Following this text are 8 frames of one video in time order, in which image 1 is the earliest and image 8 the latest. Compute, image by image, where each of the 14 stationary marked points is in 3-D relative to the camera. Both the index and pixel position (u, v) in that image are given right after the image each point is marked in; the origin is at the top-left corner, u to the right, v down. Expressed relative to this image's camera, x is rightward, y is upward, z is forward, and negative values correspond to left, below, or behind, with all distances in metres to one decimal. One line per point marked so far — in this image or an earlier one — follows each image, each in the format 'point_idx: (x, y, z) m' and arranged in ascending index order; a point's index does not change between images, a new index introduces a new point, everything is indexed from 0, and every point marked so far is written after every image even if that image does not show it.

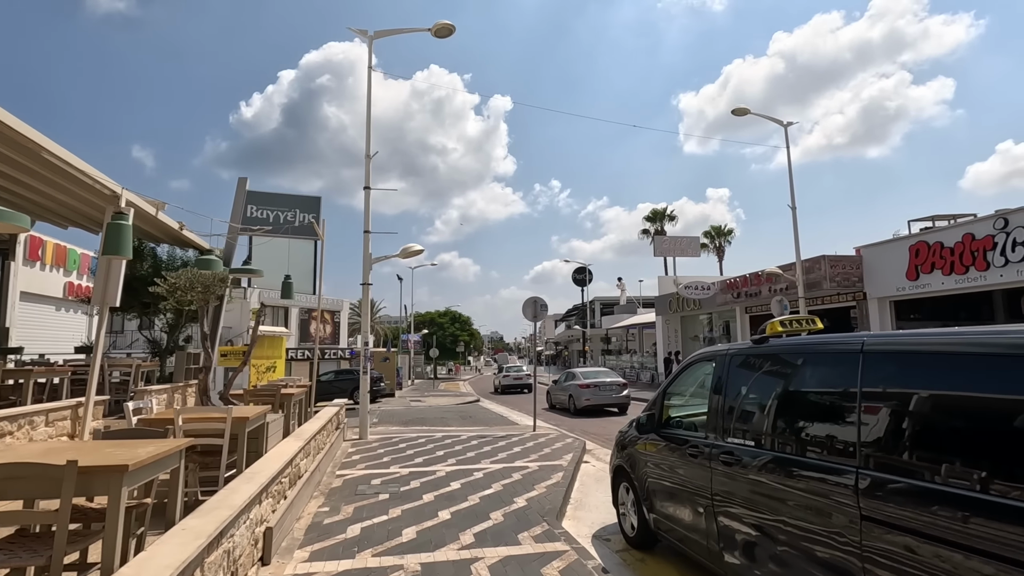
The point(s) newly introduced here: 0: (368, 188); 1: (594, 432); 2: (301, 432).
0: (-3.4, +2.3, +12.6) m
1: (+2.2, -3.8, +14.3) m
2: (-2.8, -1.9, +7.3) m
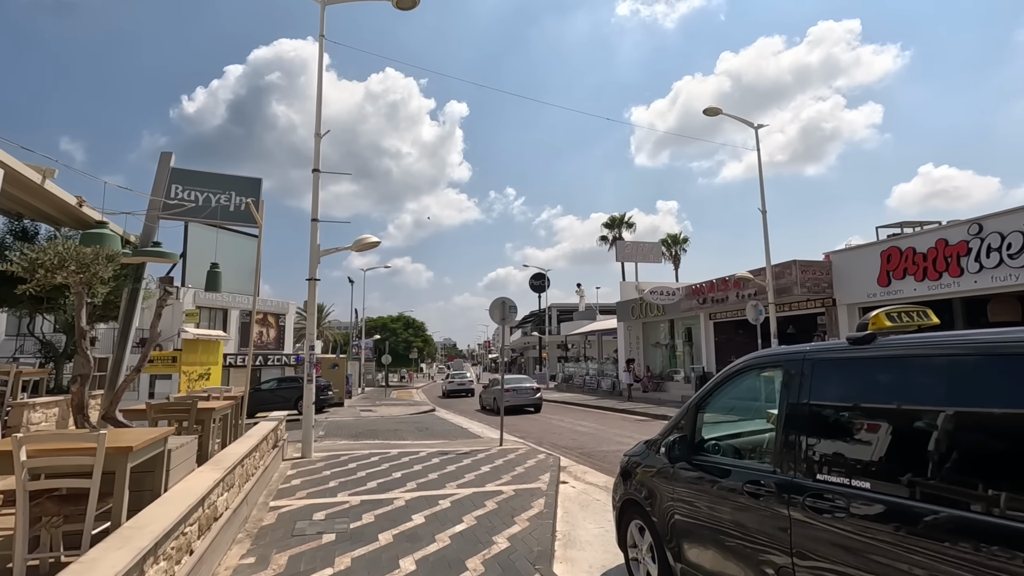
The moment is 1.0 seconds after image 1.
0: (-4.0, +2.4, +11.1) m
1: (+1.3, -3.8, +13.2) m
2: (-3.1, -1.8, +5.8) m
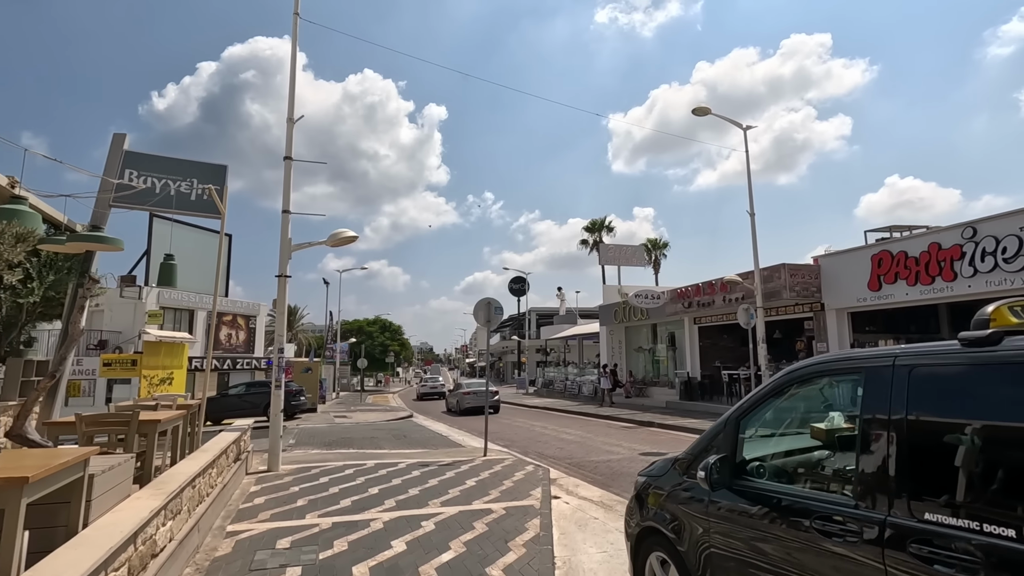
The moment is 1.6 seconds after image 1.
0: (-4.3, +2.5, +10.3) m
1: (+0.9, -3.8, +12.5) m
2: (-3.1, -1.7, +5.0) m
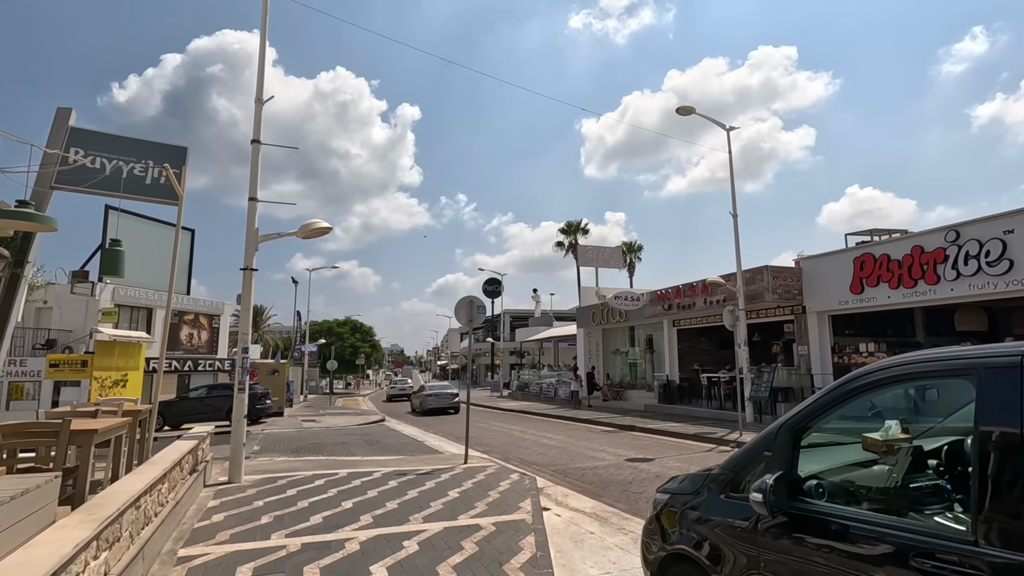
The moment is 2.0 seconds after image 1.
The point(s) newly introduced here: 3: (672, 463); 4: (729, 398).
0: (-4.5, +2.6, +9.5) m
1: (+0.5, -3.8, +11.9) m
2: (-3.1, -1.6, +4.2) m
3: (+3.3, -3.6, +11.2) m
4: (+7.7, -3.9, +19.2) m
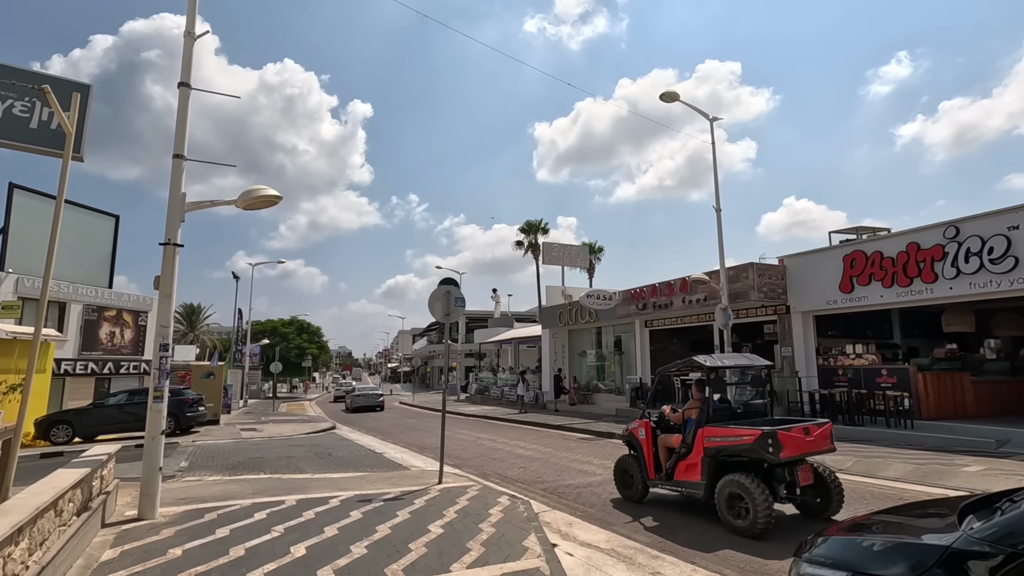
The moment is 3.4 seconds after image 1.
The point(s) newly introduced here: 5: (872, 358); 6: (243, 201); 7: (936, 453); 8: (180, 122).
0: (-4.6, +2.8, +7.5) m
1: (+0.1, -3.6, +10.4) m
2: (-2.8, -1.4, +2.4) m
3: (+2.9, -3.5, +9.9) m
4: (+6.6, -3.9, +18.3) m
5: (+9.8, -1.9, +14.8) m
6: (-3.7, +1.2, +7.6) m
7: (+8.2, -3.2, +10.5) m
8: (-4.5, +2.3, +7.4) m
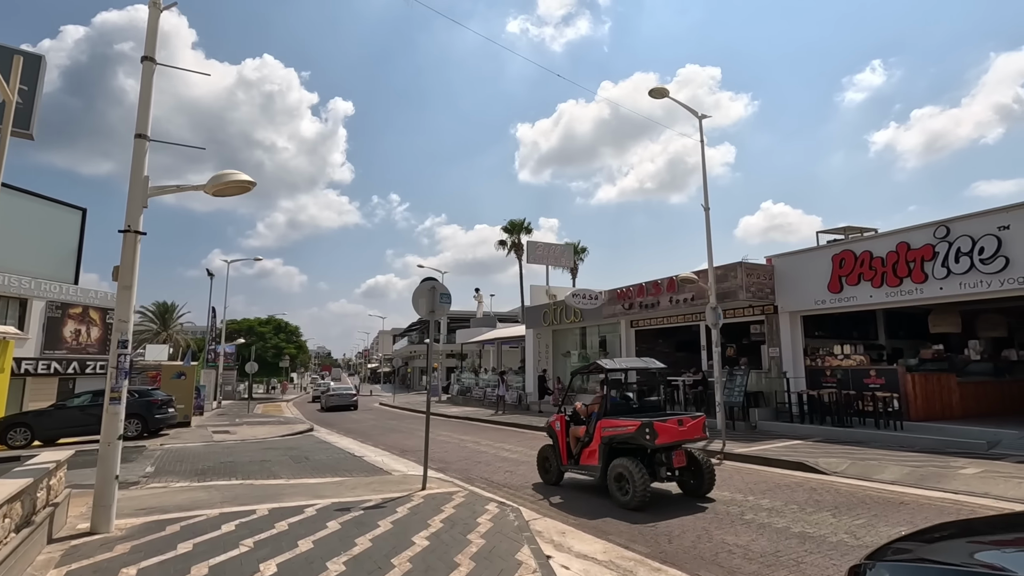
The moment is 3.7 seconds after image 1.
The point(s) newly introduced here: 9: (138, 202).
0: (-4.7, +2.9, +6.9) m
1: (-0.1, -3.6, +10.0) m
2: (-2.8, -1.3, +1.9) m
3: (+2.7, -3.4, +9.6) m
4: (+6.1, -3.8, +18.1) m
5: (+9.4, -1.9, +14.7) m
6: (-3.9, +1.3, +7.0) m
7: (+7.9, -3.2, +10.3) m
8: (-4.6, +2.4, +6.8) m
9: (-4.5, +1.0, +6.5) m
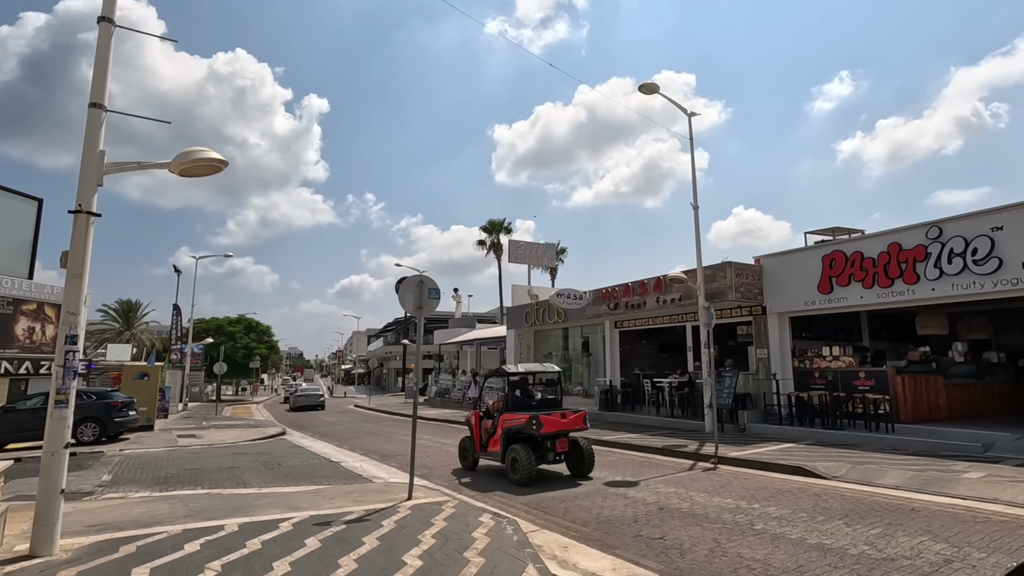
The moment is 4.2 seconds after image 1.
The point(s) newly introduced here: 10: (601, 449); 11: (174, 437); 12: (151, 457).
0: (-4.6, +3.0, +6.2) m
1: (-0.3, -3.5, +9.4) m
2: (-2.5, -1.1, +1.2) m
3: (+2.6, -3.4, +9.2) m
4: (+5.5, -3.8, +17.8) m
5: (+9.1, -1.9, +14.5) m
6: (-3.8, +1.4, +6.3) m
7: (+7.7, -3.2, +10.1) m
8: (-4.6, +2.5, +6.0) m
9: (-4.5, +1.2, +5.8) m
10: (+2.2, -4.0, +13.6) m
11: (-11.4, -5.0, +18.3) m
12: (-9.3, -4.3, +13.9) m
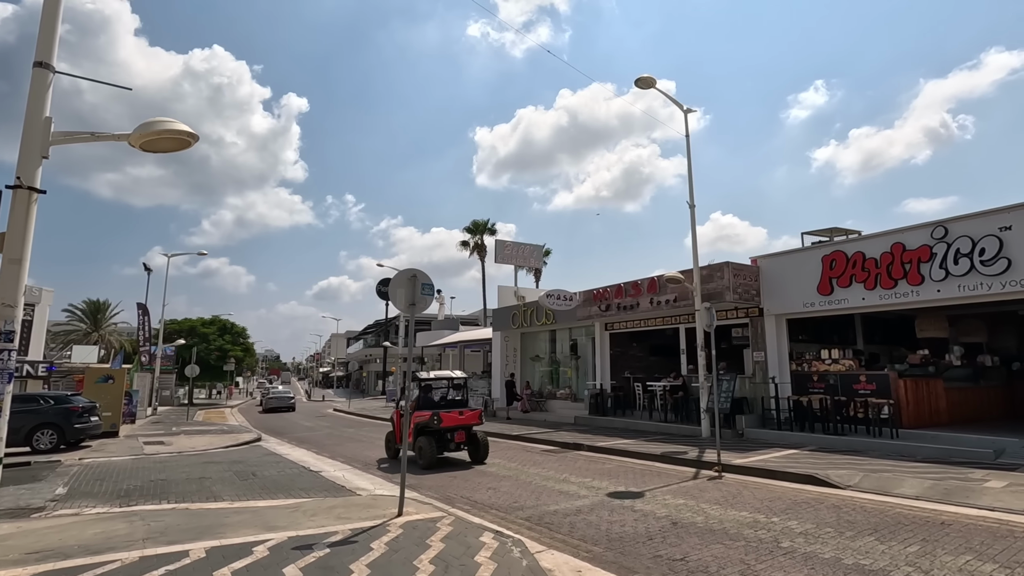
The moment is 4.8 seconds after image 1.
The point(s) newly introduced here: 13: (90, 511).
0: (-4.5, +3.1, +5.4) m
1: (-0.4, -3.4, +8.7) m
2: (-2.3, -1.0, +0.4) m
3: (+2.5, -3.3, +8.6) m
4: (+5.1, -3.9, +17.3) m
5: (+8.8, -2.0, +14.2) m
6: (-3.7, +1.5, +5.5) m
7: (+7.7, -3.2, +9.7) m
8: (-4.5, +2.6, +5.2) m
9: (-4.4, +1.3, +5.0) m
10: (+2.0, -4.0, +13.0) m
11: (-11.8, -5.0, +17.2) m
12: (-9.5, -4.2, +12.9) m
13: (-6.6, -3.5, +8.5) m
